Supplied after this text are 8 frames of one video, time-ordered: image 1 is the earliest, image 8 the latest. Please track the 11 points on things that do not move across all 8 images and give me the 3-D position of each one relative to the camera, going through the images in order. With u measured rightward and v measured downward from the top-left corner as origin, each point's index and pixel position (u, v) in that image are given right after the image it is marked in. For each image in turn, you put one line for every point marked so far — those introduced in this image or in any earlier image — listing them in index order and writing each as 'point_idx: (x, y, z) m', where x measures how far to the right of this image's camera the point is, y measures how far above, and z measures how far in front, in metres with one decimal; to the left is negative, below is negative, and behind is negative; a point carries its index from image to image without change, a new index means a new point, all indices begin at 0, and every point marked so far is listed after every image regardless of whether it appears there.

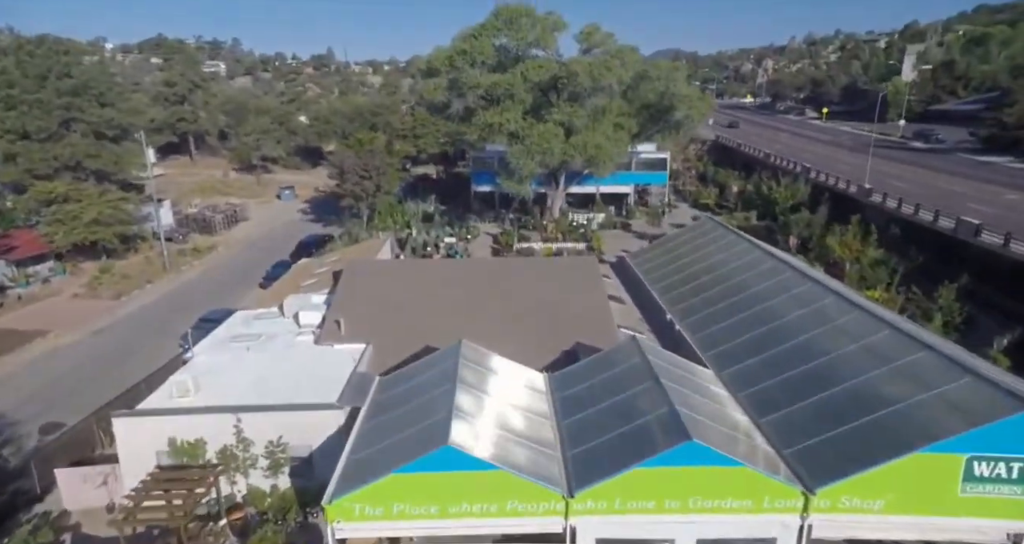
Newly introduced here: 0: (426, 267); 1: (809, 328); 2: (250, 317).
0: (-2.5, +0.1, +19.0) m
1: (+6.3, -1.2, +13.8) m
2: (-7.2, -1.2, +17.8) m
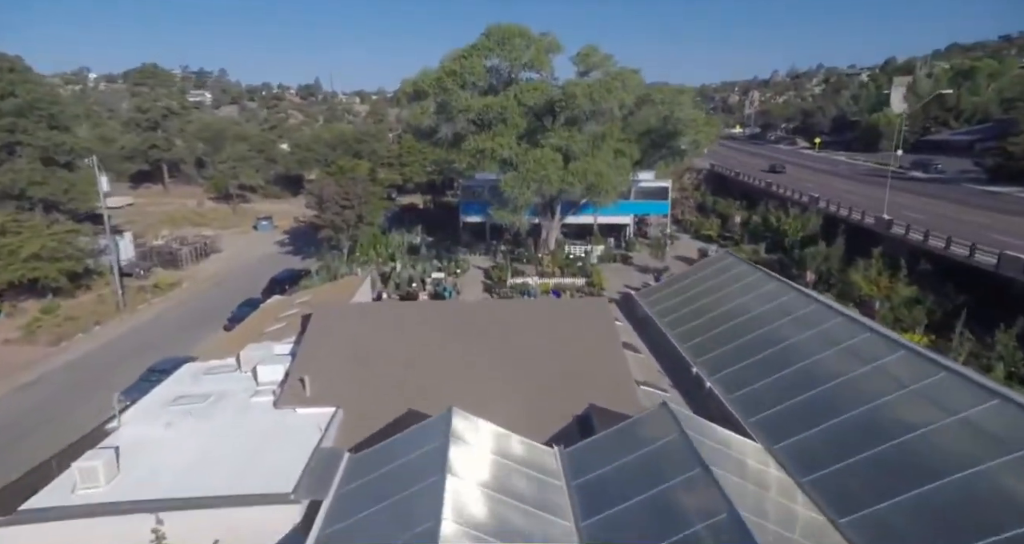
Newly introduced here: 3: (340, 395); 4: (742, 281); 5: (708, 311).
0: (-2.6, -1.0, +16.4) m
1: (+6.4, -2.1, +11.2) m
2: (-7.2, -2.3, +15.0) m
3: (-3.6, -2.5, +13.3) m
4: (+6.8, -0.3, +19.0) m
5: (+5.5, -1.1, +18.0) m
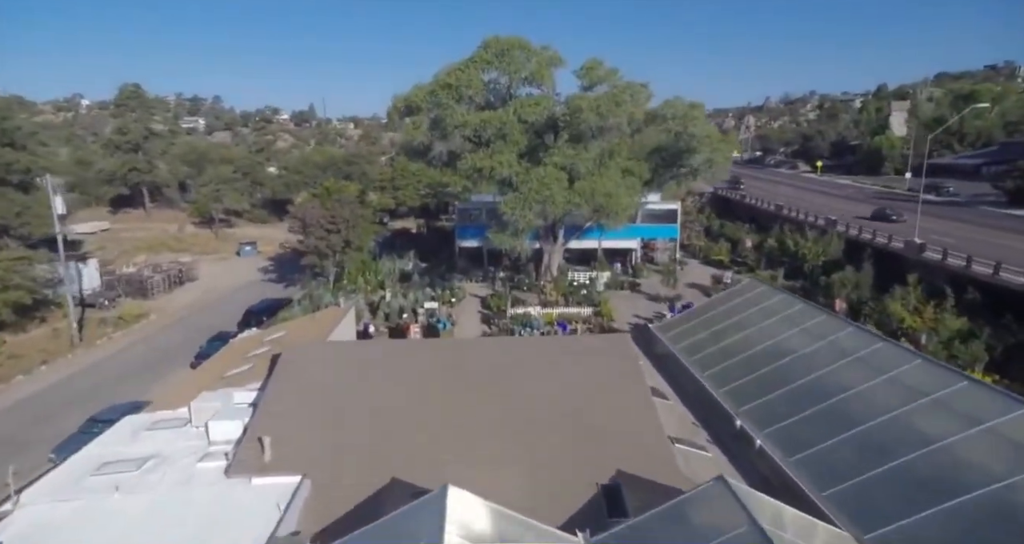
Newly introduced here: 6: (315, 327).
0: (-2.5, -1.7, +13.9) m
1: (+6.5, -2.5, +8.8) m
2: (-7.1, -2.9, +12.4) m
3: (-3.4, -3.1, +10.7) m
4: (+6.9, -1.0, +16.6) m
5: (+5.6, -1.8, +15.6) m
6: (-5.5, -1.5, +18.1) m
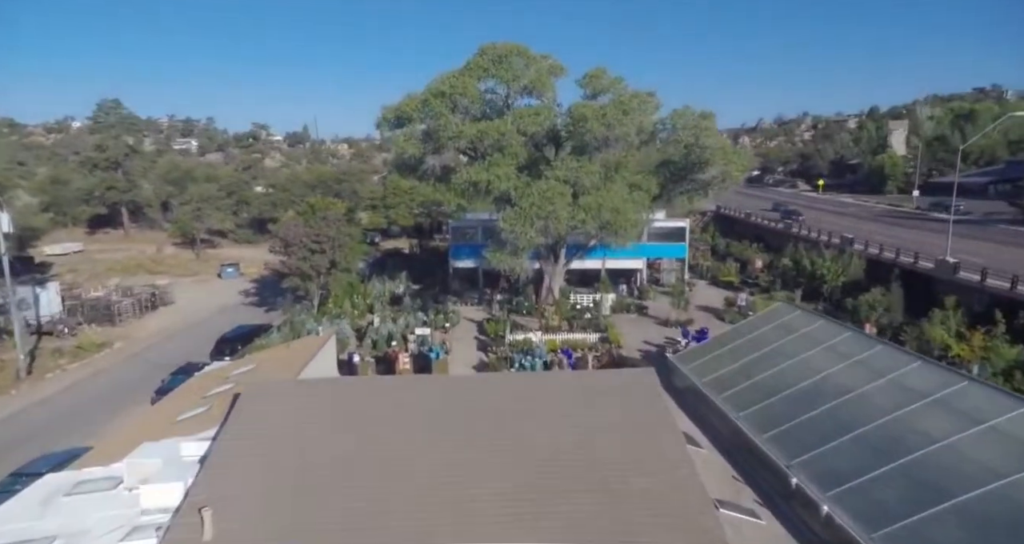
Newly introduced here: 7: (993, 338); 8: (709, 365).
0: (-2.4, -2.2, +11.6) m
1: (+6.6, -2.8, +6.6) m
2: (-7.0, -3.4, +10.1) m
3: (-3.3, -3.4, +8.4) m
4: (+6.9, -1.6, +14.4) m
5: (+5.6, -2.3, +13.4) m
6: (-5.5, -2.1, +15.8) m
7: (+14.0, -1.9, +18.8) m
8: (+4.9, -2.3, +16.0) m
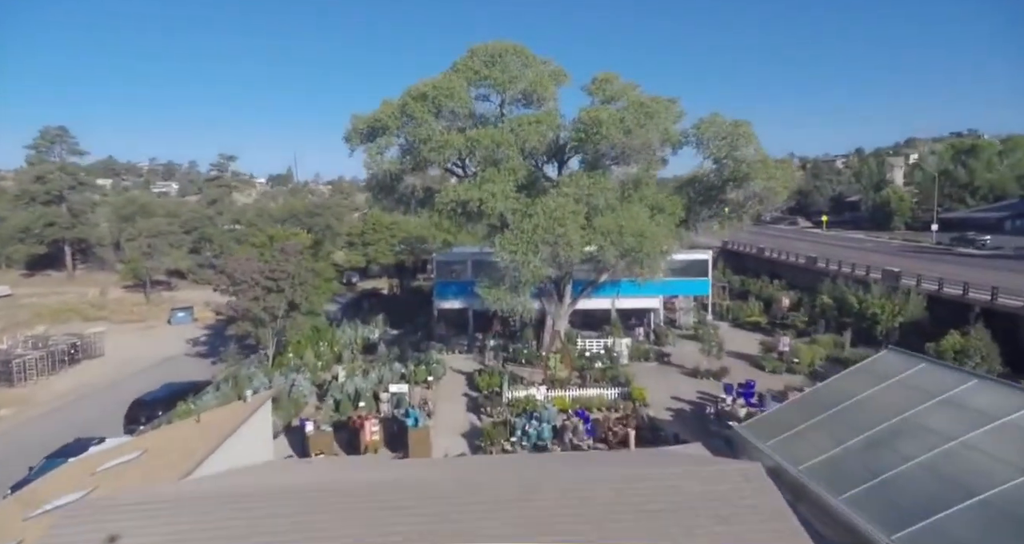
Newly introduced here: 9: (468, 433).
0: (-2.2, -2.5, +6.7) m
1: (+6.9, -2.8, +1.8) m
2: (-6.8, -3.7, +5.0) m
3: (-3.0, -3.6, +3.3) m
4: (+7.1, -2.1, +9.7) m
5: (+5.8, -2.7, +8.6) m
6: (-5.3, -2.8, +10.8) m
7: (+14.0, -2.6, +14.1) m
8: (+5.0, -2.9, +11.2) m
9: (-1.3, -4.6, +18.4) m
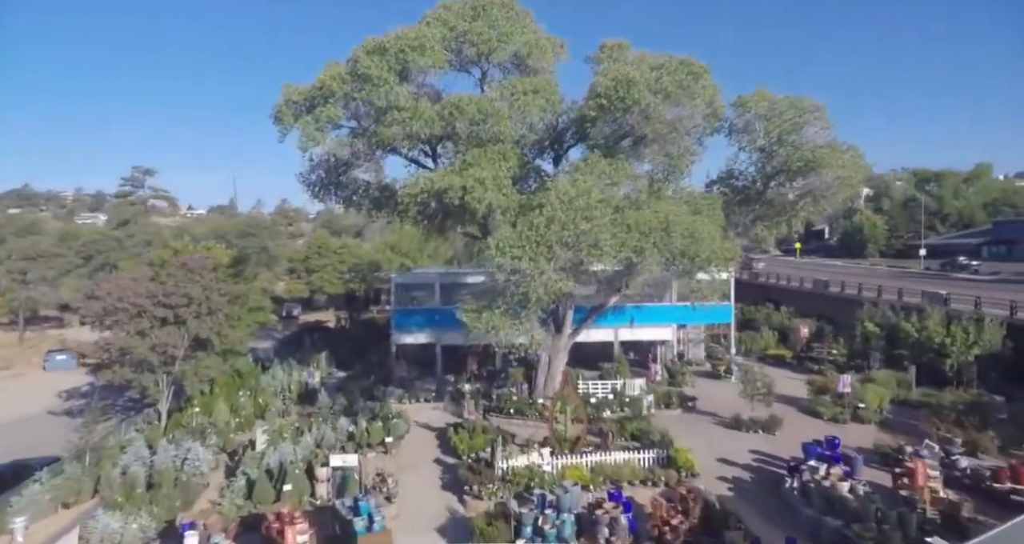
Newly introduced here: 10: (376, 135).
0: (-1.3, -2.2, +0.8) m
1: (+8.2, -2.2, -3.5) m
2: (-5.7, -3.3, -1.4) m
3: (-1.9, -3.1, -2.7) m
4: (+7.7, -1.9, +4.5) m
5: (+6.5, -2.5, +3.2) m
6: (-4.8, -2.7, +4.6) m
7: (+14.3, -2.7, +9.4) m
8: (+5.5, -2.8, +5.8) m
9: (-1.2, -4.9, +12.4) m
10: (-3.4, +3.3, +15.9) m
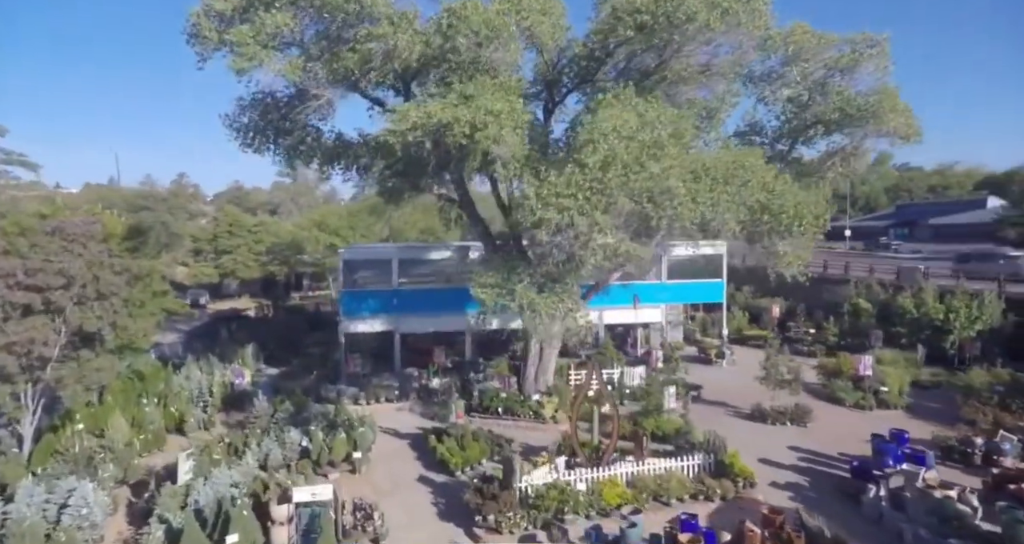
0: (+0.9, -1.9, -2.5) m
1: (+10.9, -1.8, -5.4) m
2: (-3.2, -3.0, -5.2) m
3: (+0.8, -2.8, -6.0) m
4: (+9.3, -1.4, +2.4) m
5: (+8.3, -2.0, +1.0) m
6: (-3.0, -2.4, +0.8) m
7: (+15.2, -2.0, +8.2) m
8: (+7.0, -2.3, +3.4) m
9: (-0.6, -4.3, +9.1) m
10: (-3.3, +3.9, +12.1) m
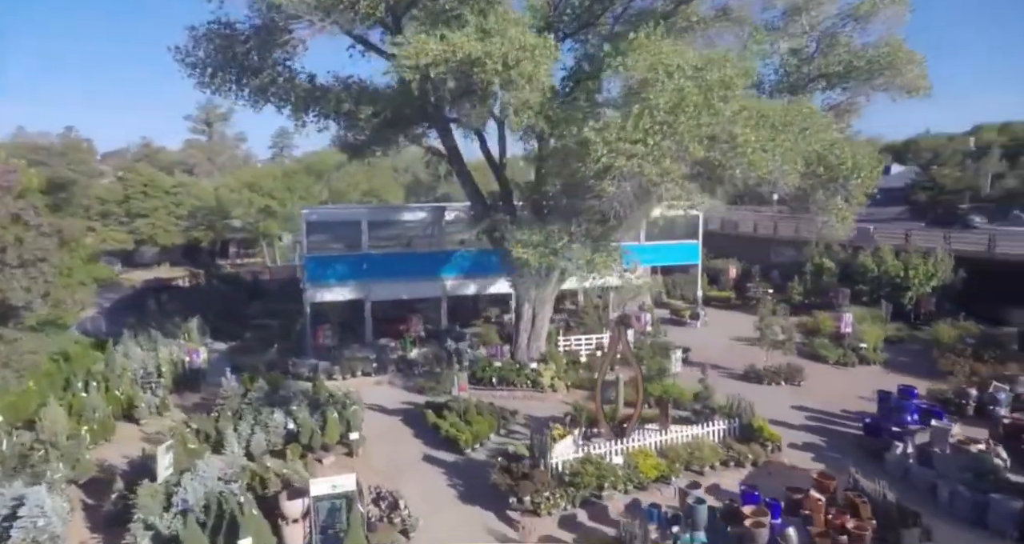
0: (+3.1, -1.9, -3.2) m
1: (+13.4, -1.8, -4.8) m
2: (-0.6, -3.2, -6.4) m
3: (+3.5, -3.0, -6.6) m
4: (+10.8, -1.0, +2.7) m
5: (+10.0, -1.8, +1.3) m
6: (-1.2, -2.3, -0.4) m
7: (+15.9, -1.3, +9.3) m
8: (+8.4, -2.0, +3.5) m
9: (+0.1, -3.8, +8.1) m
10: (-3.1, +4.6, +10.4) m
